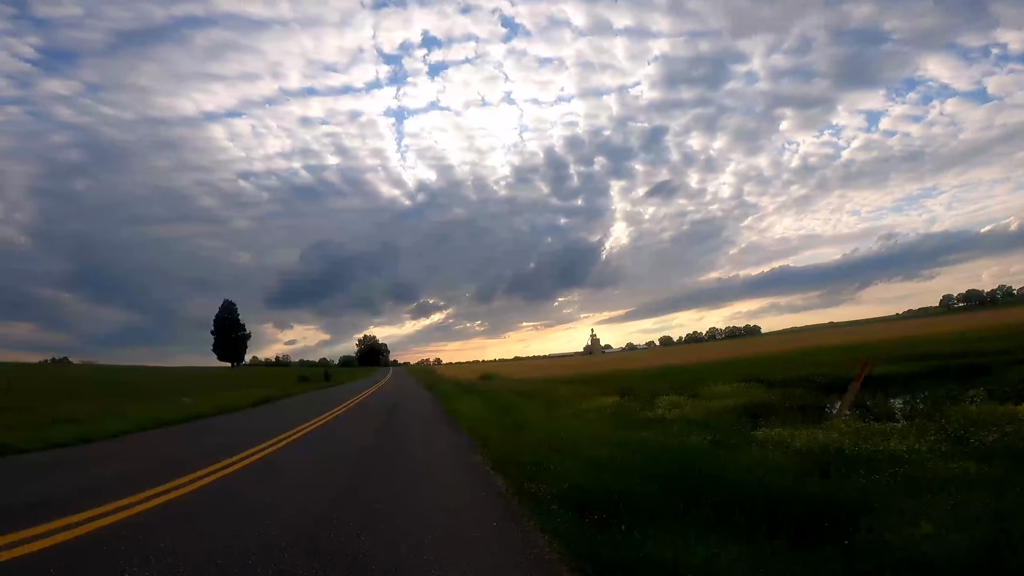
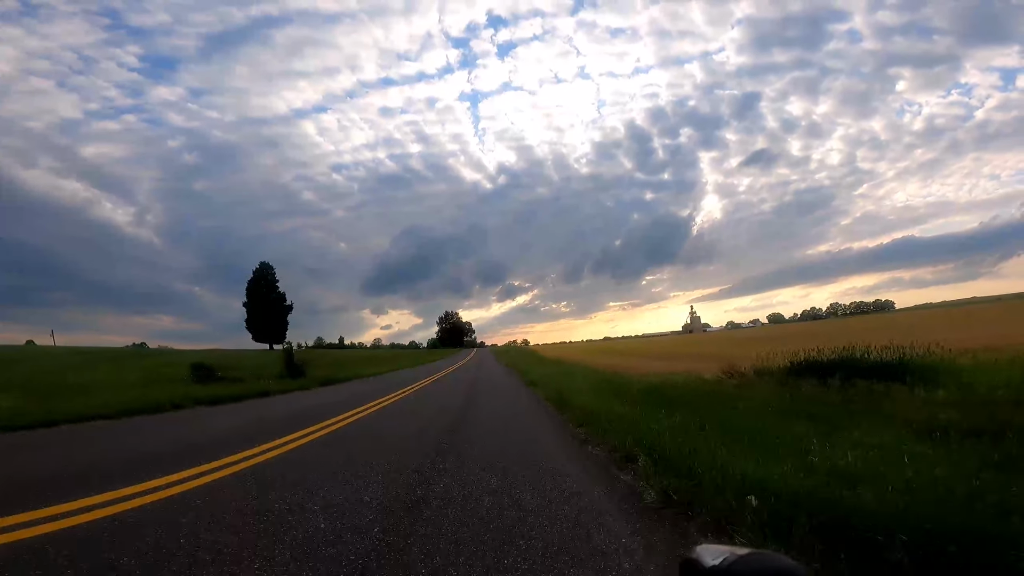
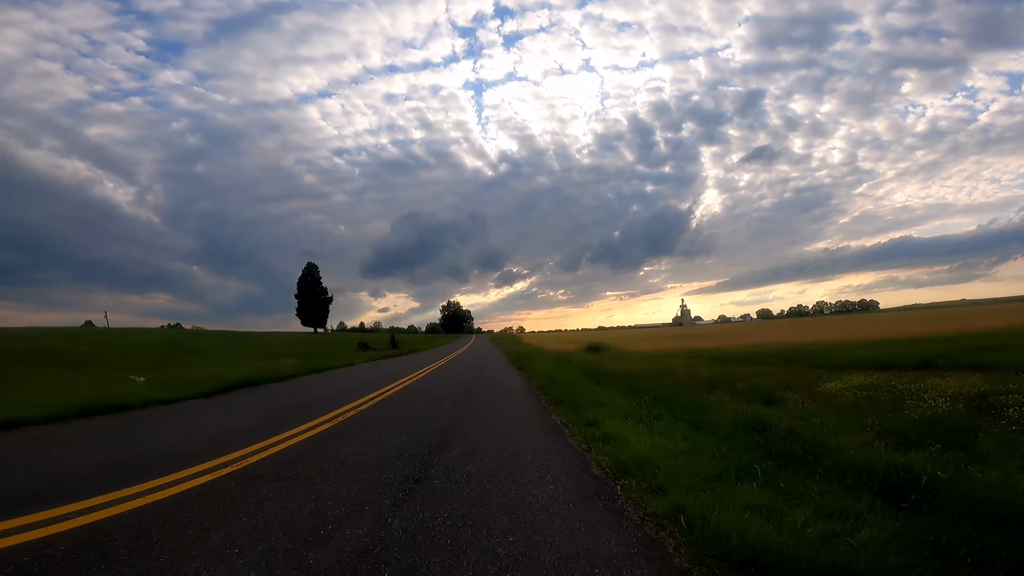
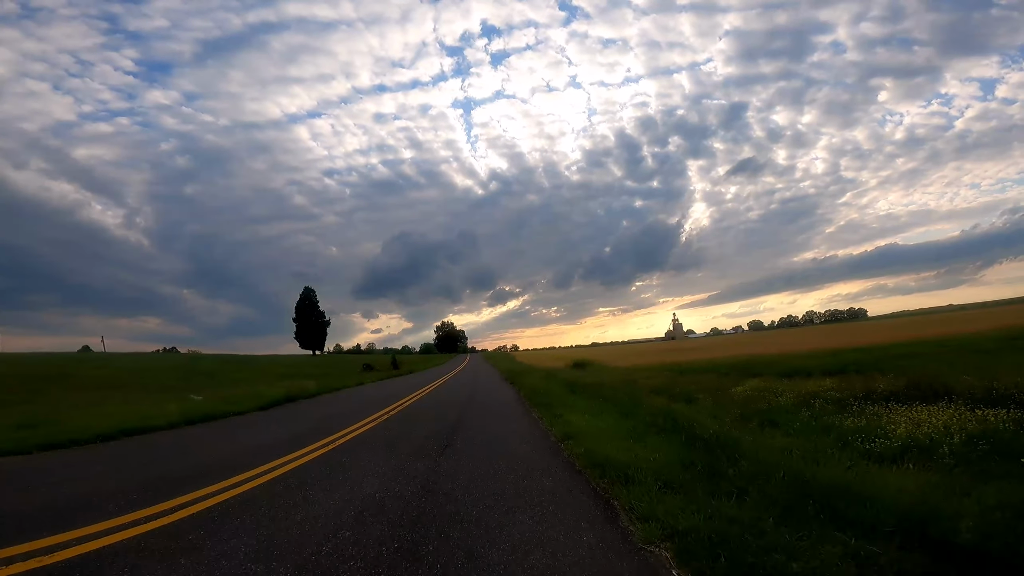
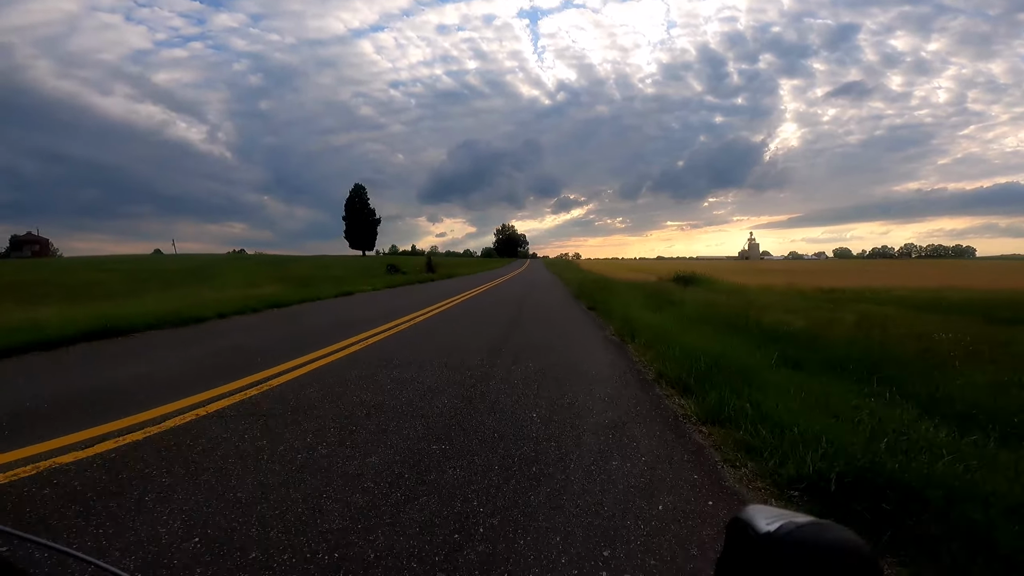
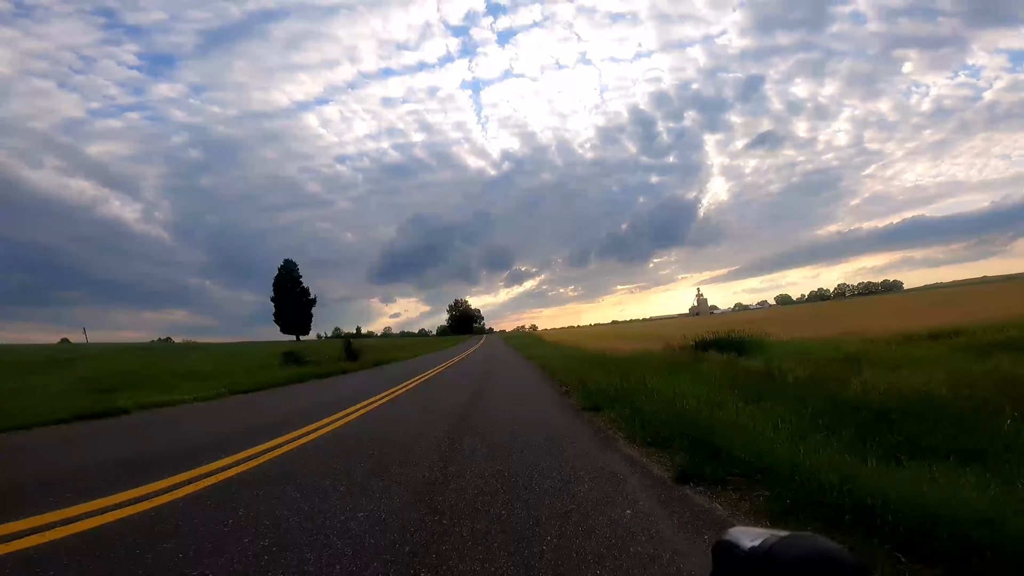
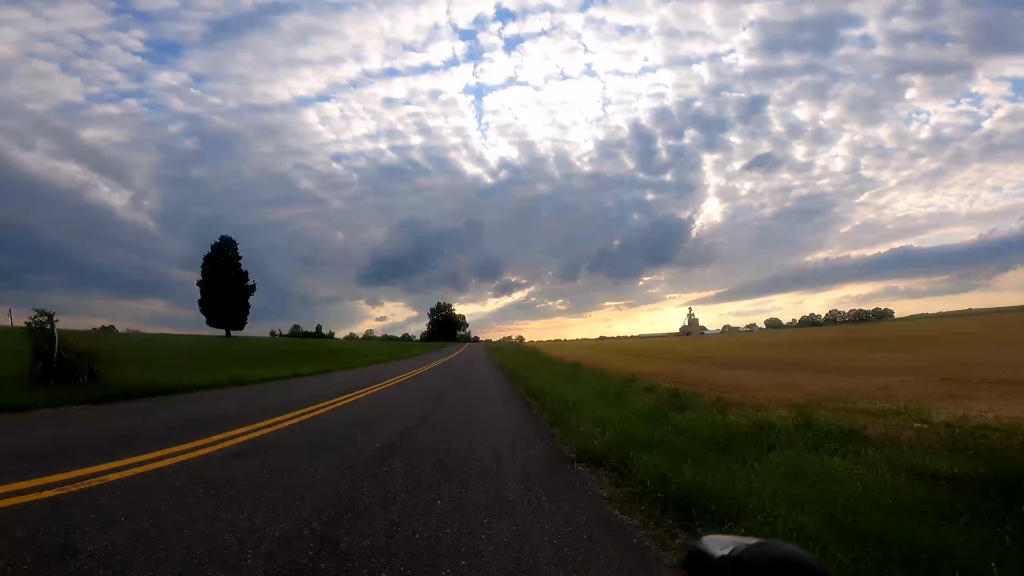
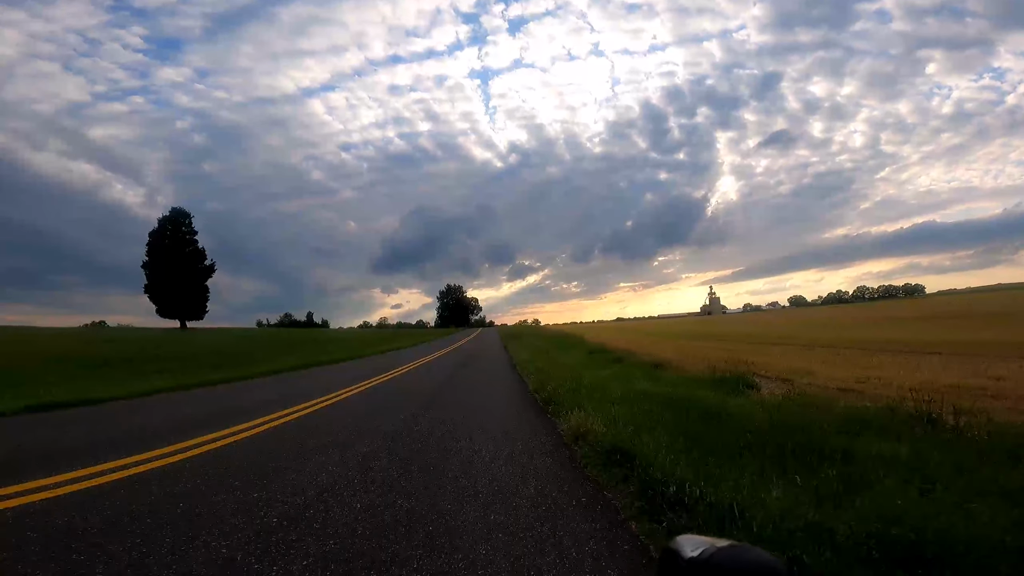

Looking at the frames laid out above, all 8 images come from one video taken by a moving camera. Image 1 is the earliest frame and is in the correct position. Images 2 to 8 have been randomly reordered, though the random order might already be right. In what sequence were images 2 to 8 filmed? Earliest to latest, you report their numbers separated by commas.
4, 3, 5, 6, 2, 7, 8
